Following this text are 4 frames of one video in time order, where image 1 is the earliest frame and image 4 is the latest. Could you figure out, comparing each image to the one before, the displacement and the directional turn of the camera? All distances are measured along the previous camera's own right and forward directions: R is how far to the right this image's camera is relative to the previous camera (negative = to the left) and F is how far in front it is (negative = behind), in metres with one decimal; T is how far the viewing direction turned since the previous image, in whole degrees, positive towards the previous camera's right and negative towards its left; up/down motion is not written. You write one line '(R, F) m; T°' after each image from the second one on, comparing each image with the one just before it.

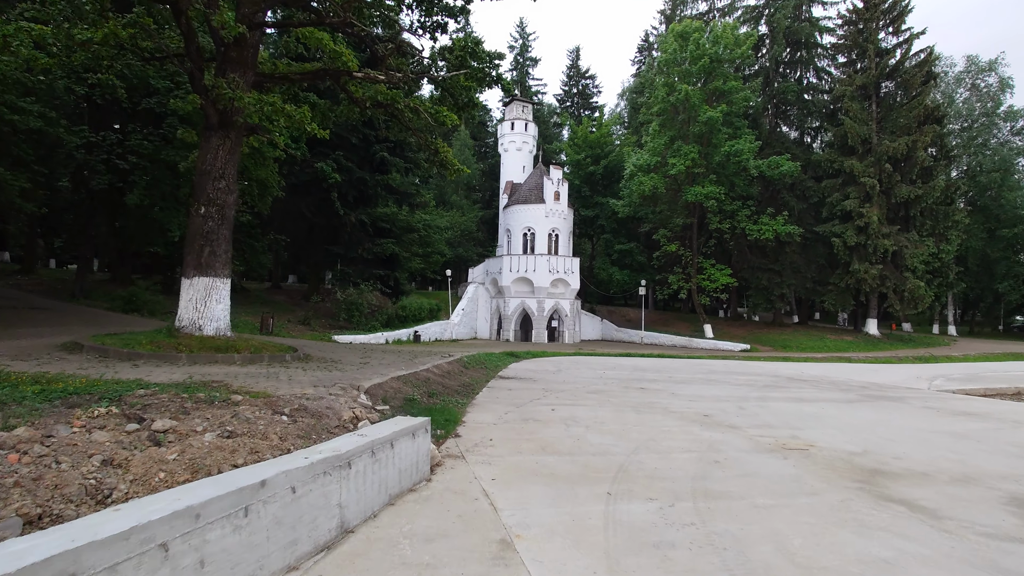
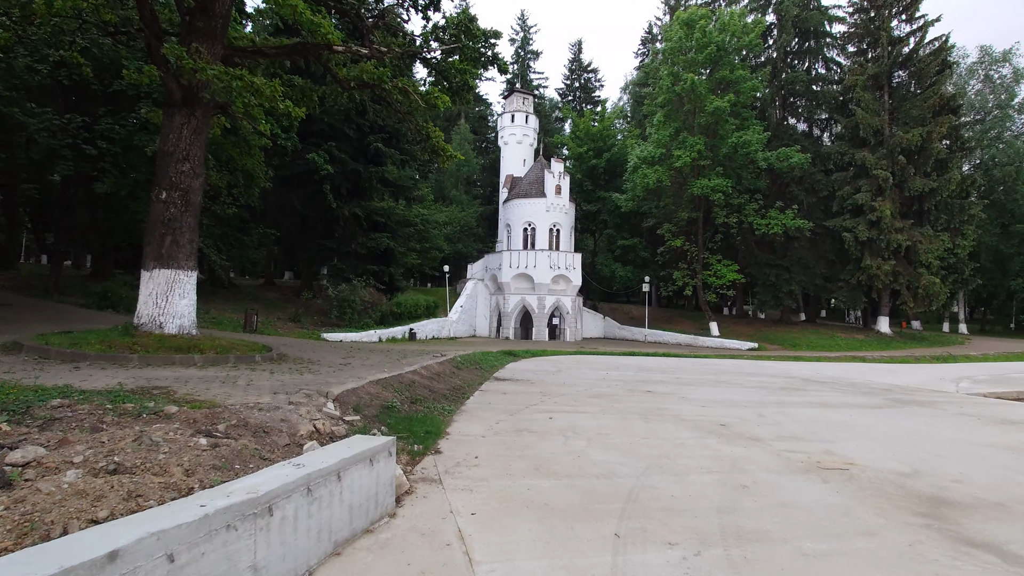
(+0.1, +1.0) m; 0°
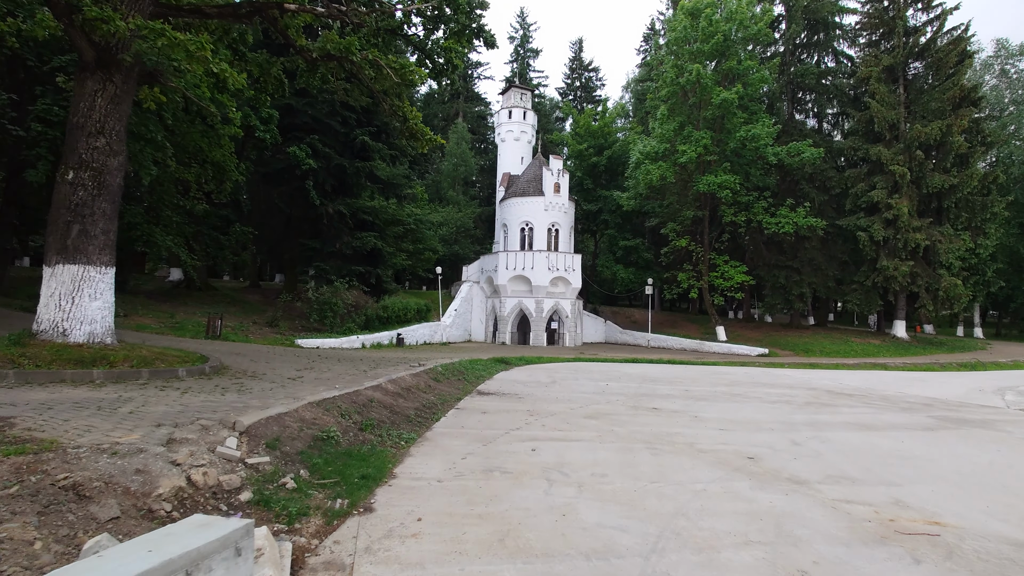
(+0.3, +1.6) m; 0°
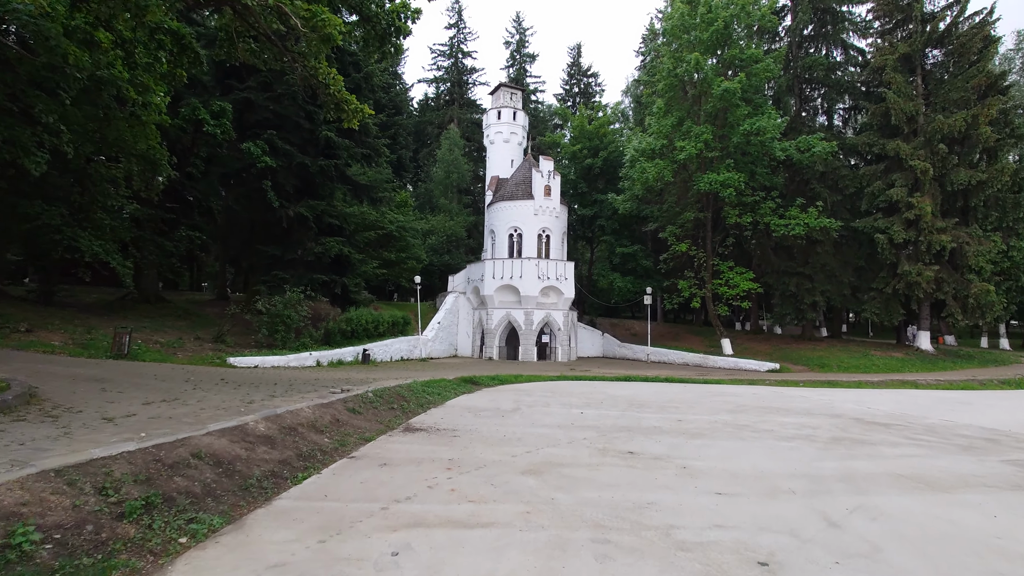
(+1.1, +2.5) m; -1°
